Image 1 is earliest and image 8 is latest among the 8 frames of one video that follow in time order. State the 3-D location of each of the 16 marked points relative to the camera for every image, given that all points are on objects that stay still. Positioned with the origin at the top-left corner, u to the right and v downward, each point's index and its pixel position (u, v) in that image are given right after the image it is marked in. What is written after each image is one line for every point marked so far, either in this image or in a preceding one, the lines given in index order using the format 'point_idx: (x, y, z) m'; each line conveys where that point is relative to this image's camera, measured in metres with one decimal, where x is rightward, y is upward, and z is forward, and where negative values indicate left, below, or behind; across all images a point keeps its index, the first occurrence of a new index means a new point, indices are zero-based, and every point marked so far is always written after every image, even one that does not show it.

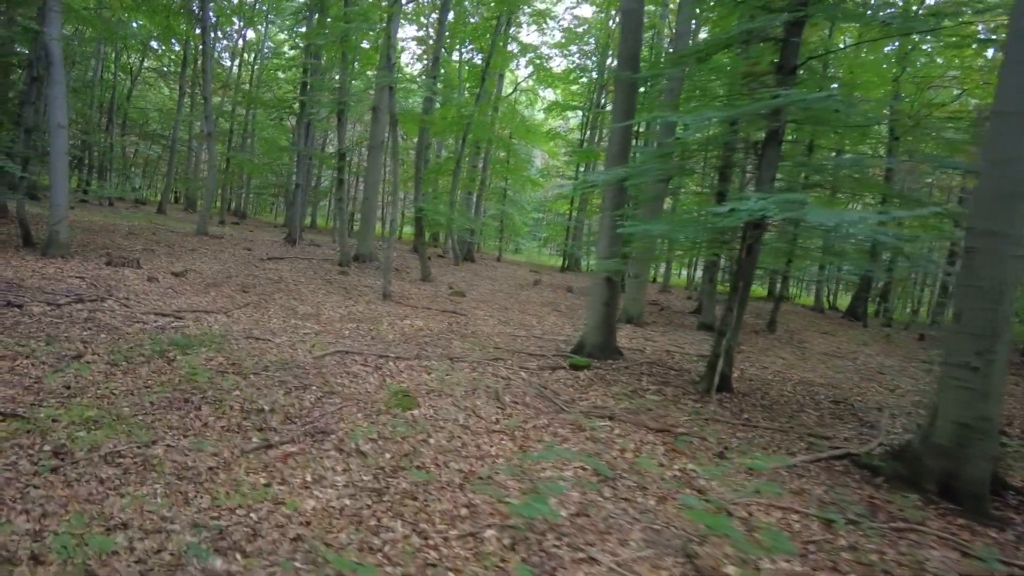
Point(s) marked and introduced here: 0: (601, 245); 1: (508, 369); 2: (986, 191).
0: (+1.2, +0.6, +8.6) m
1: (0.0, -0.9, +6.9) m
2: (+3.4, +0.8, +4.6) m
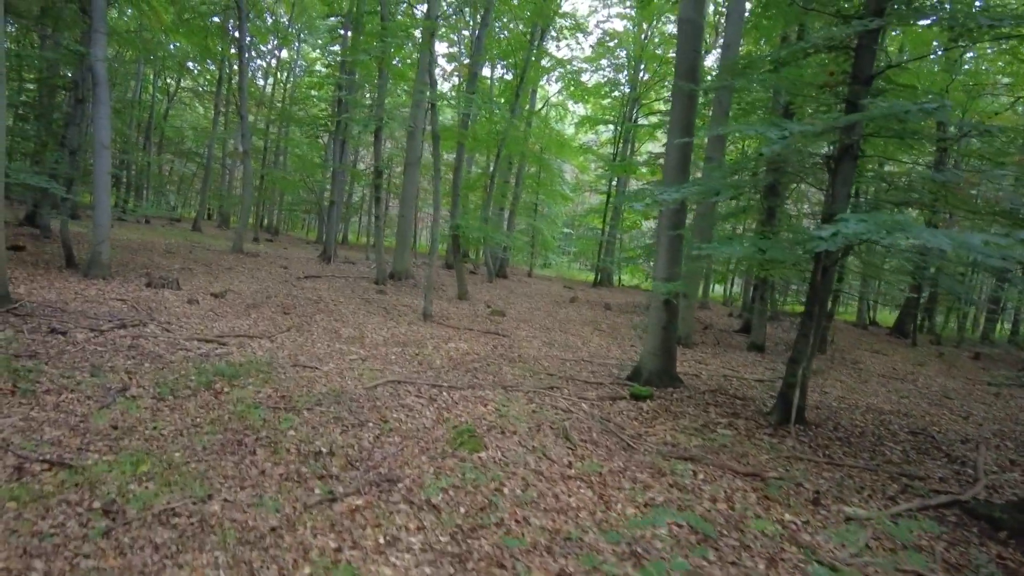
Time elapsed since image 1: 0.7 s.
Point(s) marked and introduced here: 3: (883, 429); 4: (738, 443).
0: (+1.8, +0.3, +8.2) m
1: (+0.5, -1.1, +6.5) m
2: (+3.9, +0.6, +4.1) m
3: (+4.3, -1.6, +7.7) m
4: (+2.0, -1.4, +5.8) m
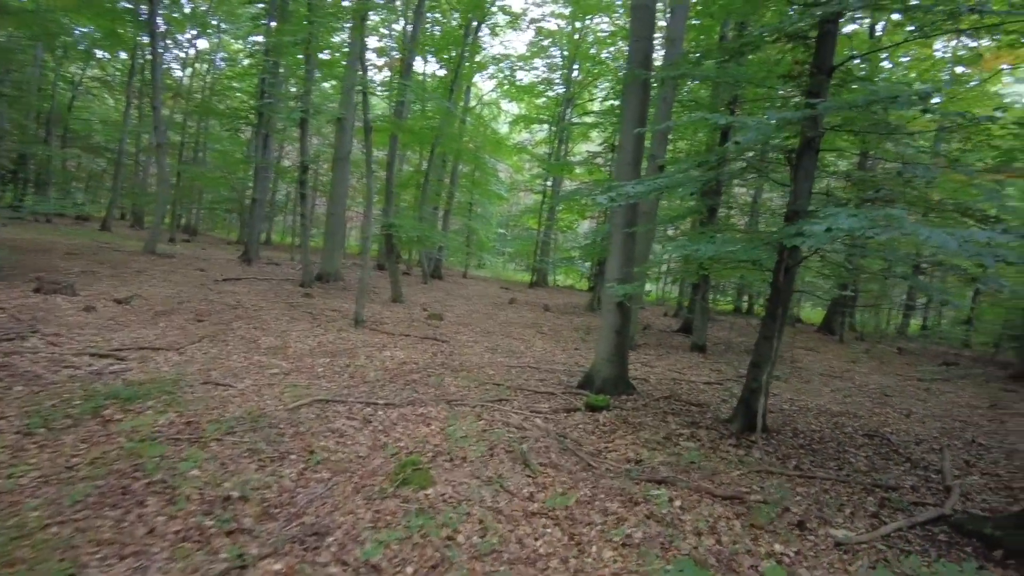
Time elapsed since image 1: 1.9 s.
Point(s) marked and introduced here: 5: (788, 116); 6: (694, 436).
0: (+1.1, +0.3, +7.7) m
1: (+0.1, -1.1, +5.9) m
2: (+3.6, +0.6, +3.9) m
3: (+3.7, -1.6, +7.5) m
4: (+1.6, -1.4, +5.4) m
5: (+2.5, +1.6, +6.0) m
6: (+1.7, -1.3, +6.0) m
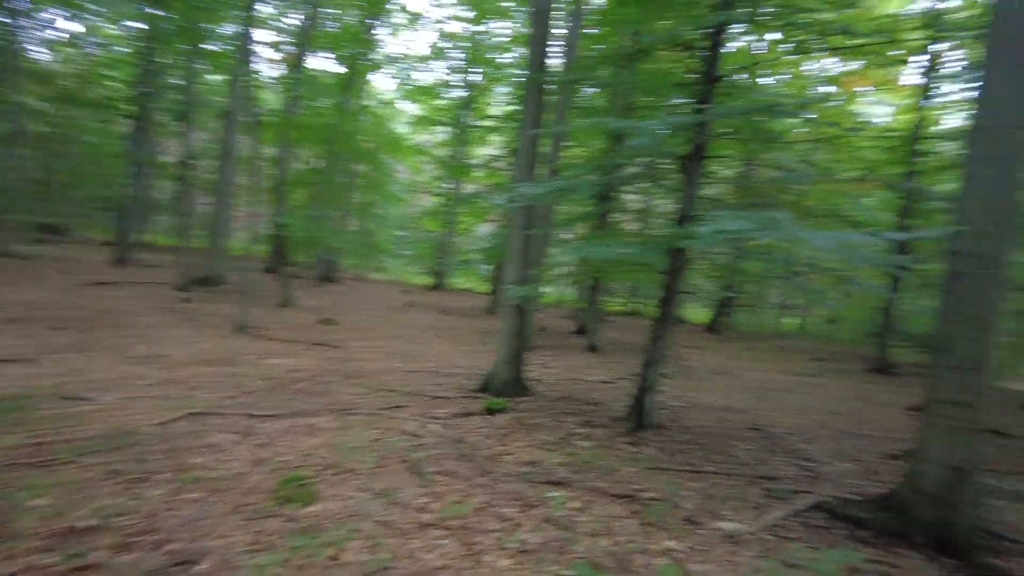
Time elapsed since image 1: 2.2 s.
0: (-0.1, +0.2, +7.6) m
1: (-0.9, -1.2, +5.7) m
2: (+2.9, +0.6, +4.3) m
3: (+2.5, -1.6, +7.8) m
4: (+0.7, -1.4, +5.4) m
5: (+1.6, +1.6, +6.2) m
6: (+0.7, -1.4, +6.1) m
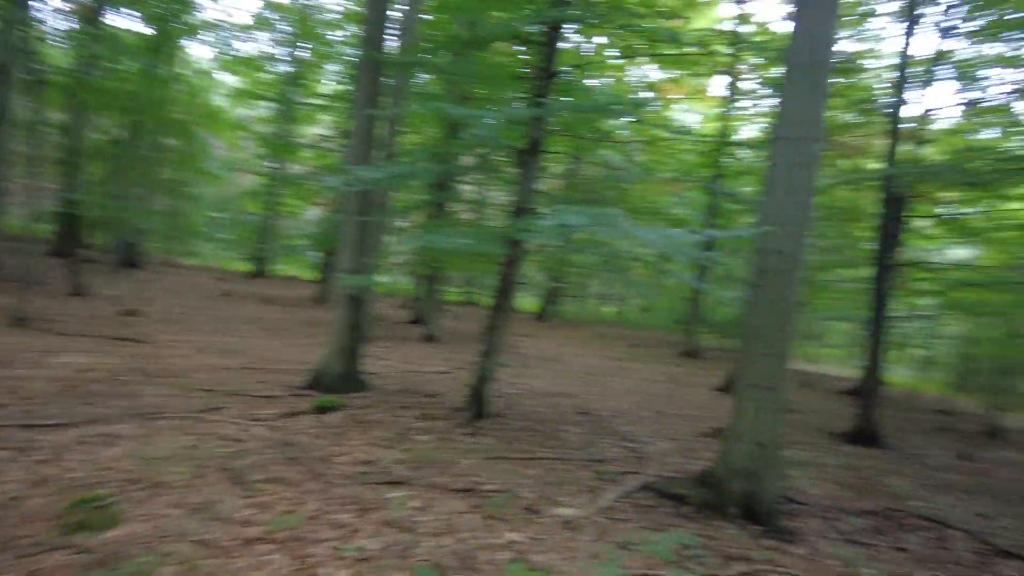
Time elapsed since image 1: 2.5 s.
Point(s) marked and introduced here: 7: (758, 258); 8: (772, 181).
0: (-1.9, +0.4, +7.2) m
1: (-2.2, -1.1, +5.2) m
2: (+1.8, +0.7, +4.7) m
3: (+0.5, -1.5, +8.1) m
4: (-0.6, -1.3, +5.3) m
5: (0.0, +1.7, +6.3) m
6: (-0.8, -1.3, +6.0) m
7: (+1.7, +0.2, +4.7) m
8: (+1.8, +0.8, +4.7) m
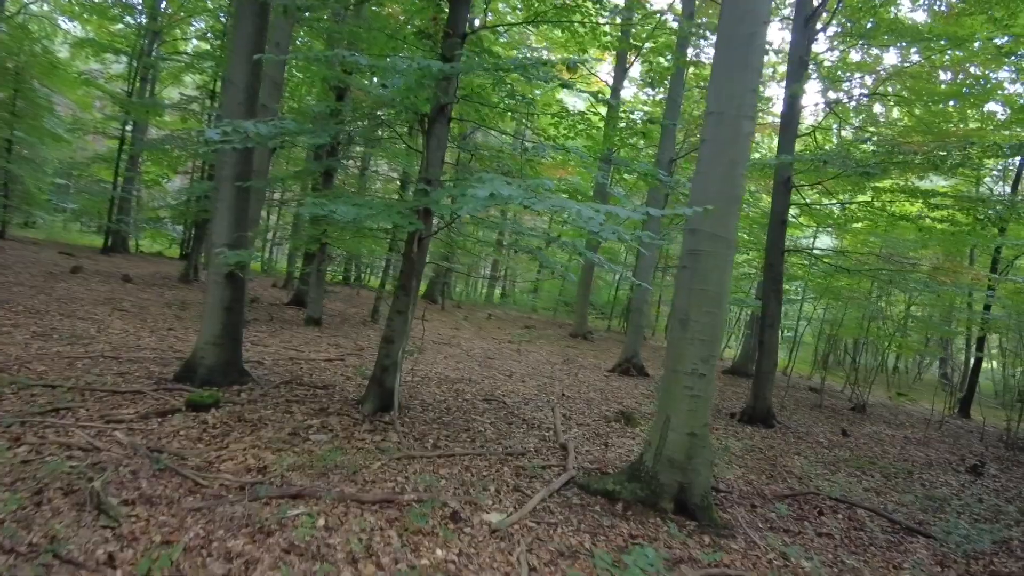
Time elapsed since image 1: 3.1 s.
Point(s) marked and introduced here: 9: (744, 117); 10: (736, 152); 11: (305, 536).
0: (-2.8, +0.6, +6.3) m
1: (-2.8, -0.9, +4.3) m
2: (+1.3, +0.8, +4.5) m
3: (-0.6, -1.3, +7.6) m
4: (-1.2, -1.2, +4.7) m
5: (-0.7, +1.8, +5.6) m
6: (-1.5, -1.1, +5.3) m
7: (+1.2, +0.3, +4.4) m
8: (+1.3, +0.9, +4.5) m
9: (+1.6, +1.1, +4.4) m
10: (+1.5, +0.9, +4.4) m
11: (-1.0, -1.2, +3.1) m
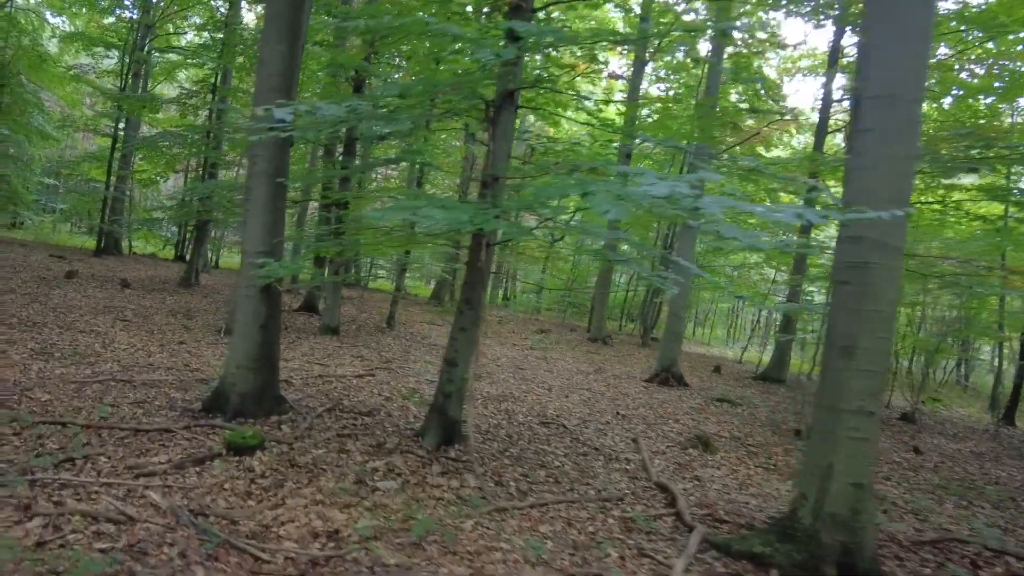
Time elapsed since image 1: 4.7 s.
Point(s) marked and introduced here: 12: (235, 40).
0: (-2.2, +0.5, +5.4) m
1: (-2.1, -1.0, +3.4) m
2: (+2.0, +0.7, +3.7) m
3: (0.0, -1.4, +6.8) m
4: (-0.5, -1.3, +3.9) m
5: (-0.1, +1.7, +4.8) m
6: (-0.8, -1.2, +4.4) m
7: (+1.9, +0.2, +3.6) m
8: (+2.0, +0.8, +3.7) m
9: (+2.2, +1.0, +3.6) m
10: (+2.2, +0.8, +3.6) m
11: (-0.3, -1.3, +2.3) m
12: (-5.8, +5.2, +13.7) m
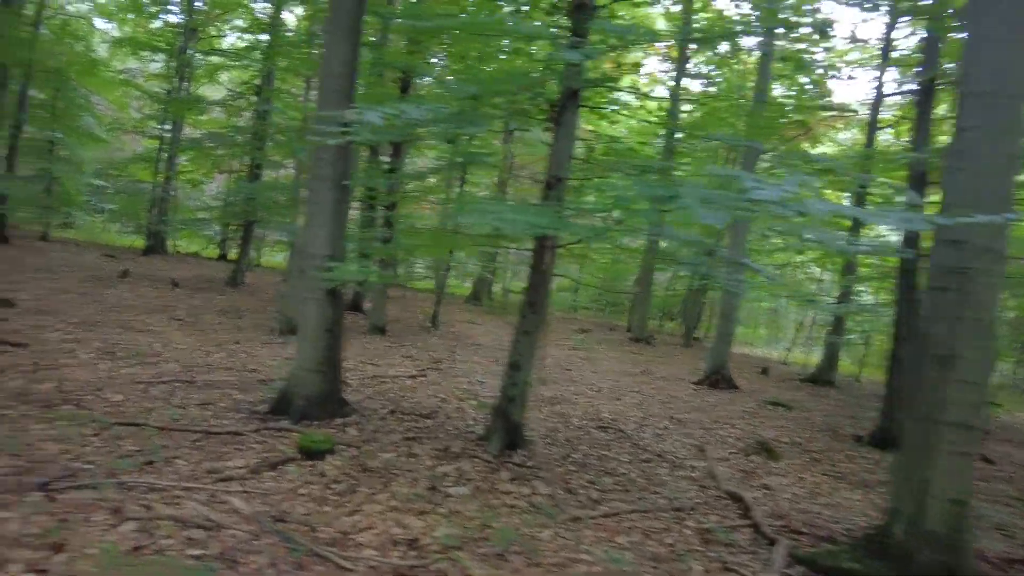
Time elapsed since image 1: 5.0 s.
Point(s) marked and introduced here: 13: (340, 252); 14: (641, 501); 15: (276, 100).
0: (-1.6, +0.4, +5.5) m
1: (-1.7, -1.1, +3.5) m
2: (+2.4, +0.6, +3.5) m
3: (+0.6, -1.4, +6.7) m
4: (-0.1, -1.3, +3.8) m
5: (+0.4, +1.7, +4.7) m
6: (-0.3, -1.2, +4.4) m
7: (+2.3, +0.2, +3.5) m
8: (+2.4, +0.7, +3.5) m
9: (+2.7, +1.0, +3.4) m
10: (+2.6, +0.8, +3.4) m
11: (+0.1, -1.3, +2.2) m
12: (-4.9, +5.2, +13.9) m
13: (-1.4, +0.3, +5.4) m
14: (+0.9, -1.5, +4.5) m
15: (-5.5, +4.4, +15.4) m
